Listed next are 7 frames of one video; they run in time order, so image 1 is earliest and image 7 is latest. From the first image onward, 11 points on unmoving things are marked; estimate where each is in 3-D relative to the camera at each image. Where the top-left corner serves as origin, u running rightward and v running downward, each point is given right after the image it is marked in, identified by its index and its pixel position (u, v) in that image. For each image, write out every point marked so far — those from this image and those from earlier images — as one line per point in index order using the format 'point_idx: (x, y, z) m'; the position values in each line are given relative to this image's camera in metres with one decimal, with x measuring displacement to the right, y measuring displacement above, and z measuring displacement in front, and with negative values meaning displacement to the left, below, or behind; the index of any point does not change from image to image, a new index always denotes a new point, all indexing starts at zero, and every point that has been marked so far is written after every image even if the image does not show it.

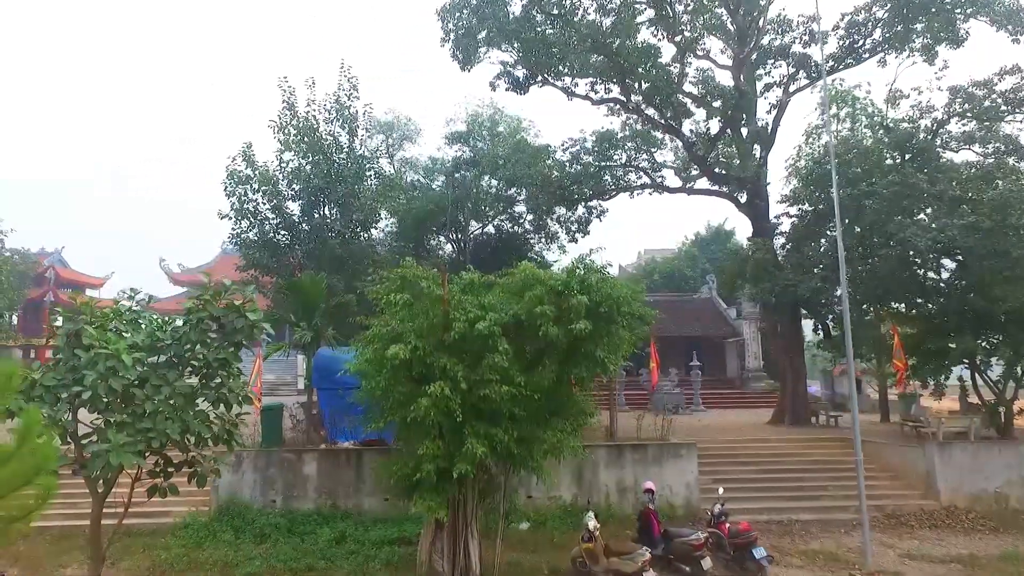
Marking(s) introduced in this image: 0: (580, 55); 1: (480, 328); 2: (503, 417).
0: (+3.6, +8.5, +16.3) m
1: (-0.4, -0.5, +5.9) m
2: (-0.1, -1.8, +6.3) m
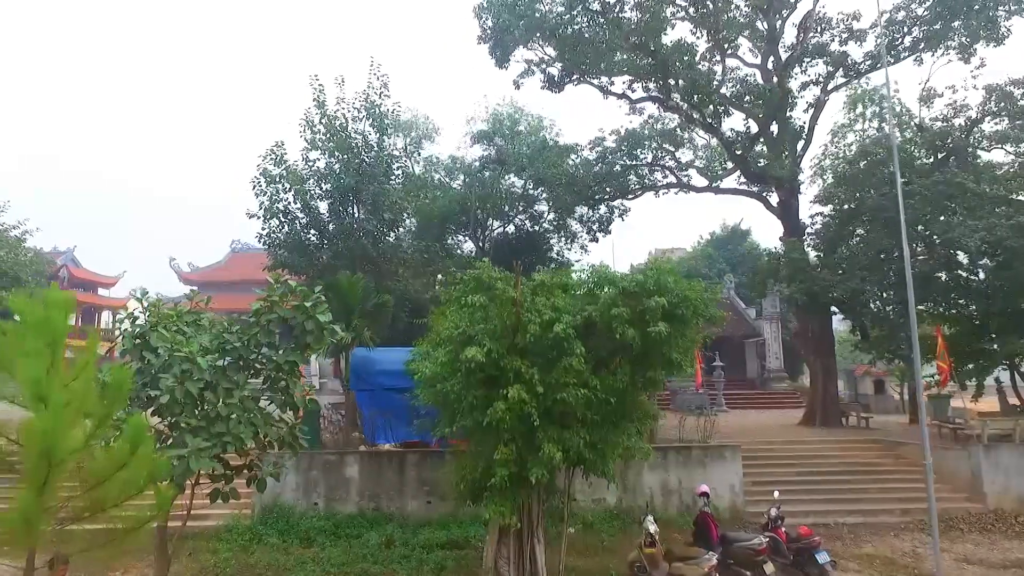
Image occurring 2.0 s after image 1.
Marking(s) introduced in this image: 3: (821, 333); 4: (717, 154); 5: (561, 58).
0: (+4.6, +8.5, +16.2) m
1: (+0.6, -0.6, +5.8) m
2: (+0.9, -1.9, +6.2) m
3: (+11.6, -1.7, +16.4) m
4: (+9.4, +5.8, +18.3) m
5: (+2.7, +8.6, +16.6) m
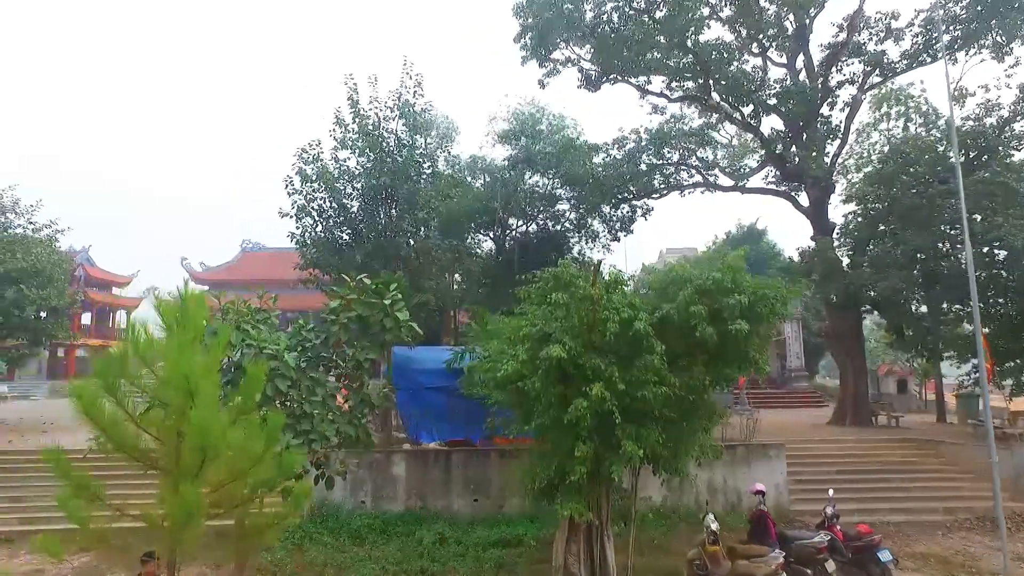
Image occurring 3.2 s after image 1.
0: (+5.6, +8.5, +16.2) m
1: (+1.7, -0.5, +5.8) m
2: (+2.0, -1.8, +6.2) m
3: (+12.6, -1.7, +16.4) m
4: (+10.5, +5.9, +18.3) m
5: (+3.7, +8.6, +16.6) m
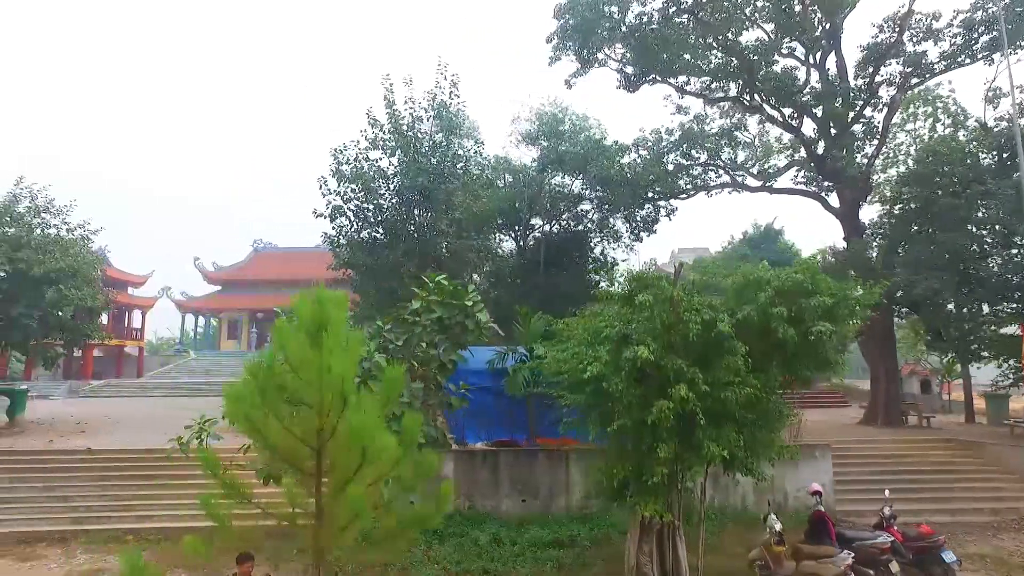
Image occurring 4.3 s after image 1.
0: (+6.8, +8.5, +16.2) m
1: (+2.8, -0.6, +5.8) m
2: (+3.1, -1.8, +6.2) m
3: (+13.7, -1.7, +16.4) m
4: (+11.6, +5.8, +18.3) m
5: (+4.9, +8.6, +16.6) m
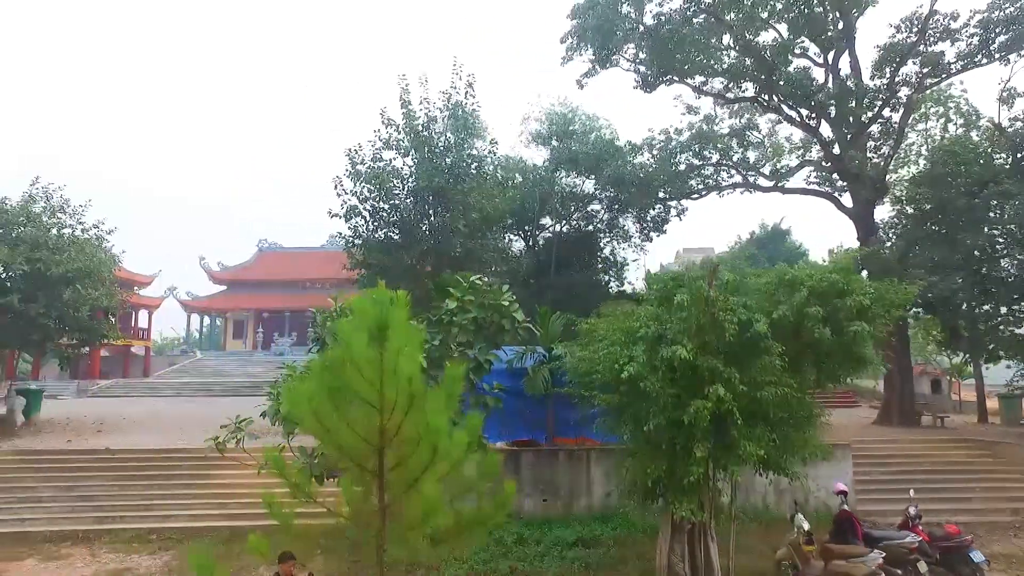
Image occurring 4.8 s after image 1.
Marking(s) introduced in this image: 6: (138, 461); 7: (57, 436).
0: (+7.3, +8.5, +16.2) m
1: (+3.3, -0.6, +5.8) m
2: (+3.6, -1.8, +6.2) m
3: (+14.2, -1.7, +16.4) m
4: (+12.1, +5.8, +18.3) m
5: (+5.3, +8.6, +16.6) m
6: (-10.6, -4.9, +12.6) m
7: (-15.2, -4.9, +14.8) m
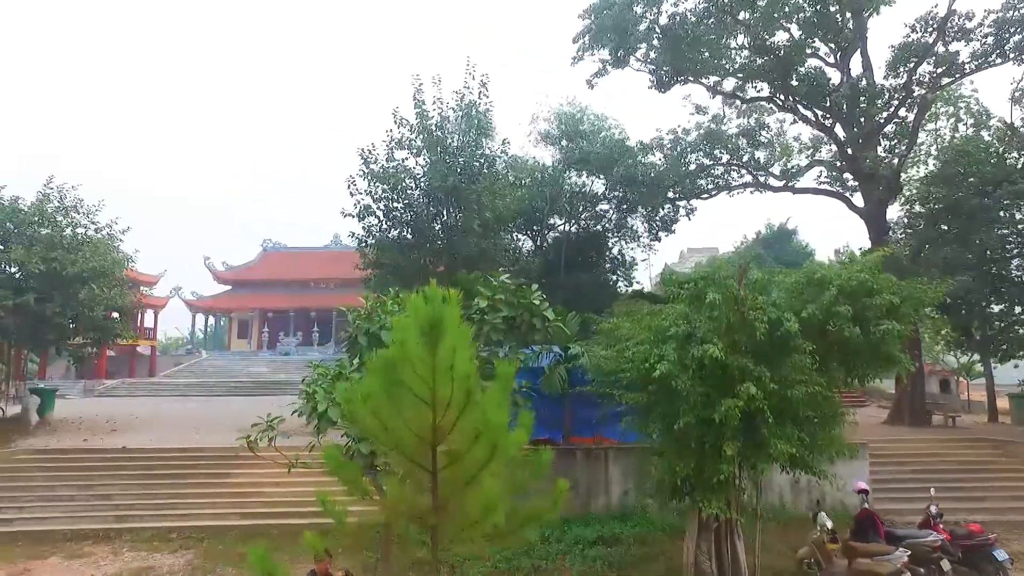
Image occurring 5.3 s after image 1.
0: (+7.7, +8.5, +16.2) m
1: (+3.7, -0.5, +5.8) m
2: (+4.0, -1.8, +6.2) m
3: (+14.6, -1.7, +16.4) m
4: (+12.5, +5.9, +18.3) m
5: (+5.8, +8.6, +16.6) m
6: (-10.2, -4.9, +12.6) m
7: (-14.7, -4.9, +14.8) m
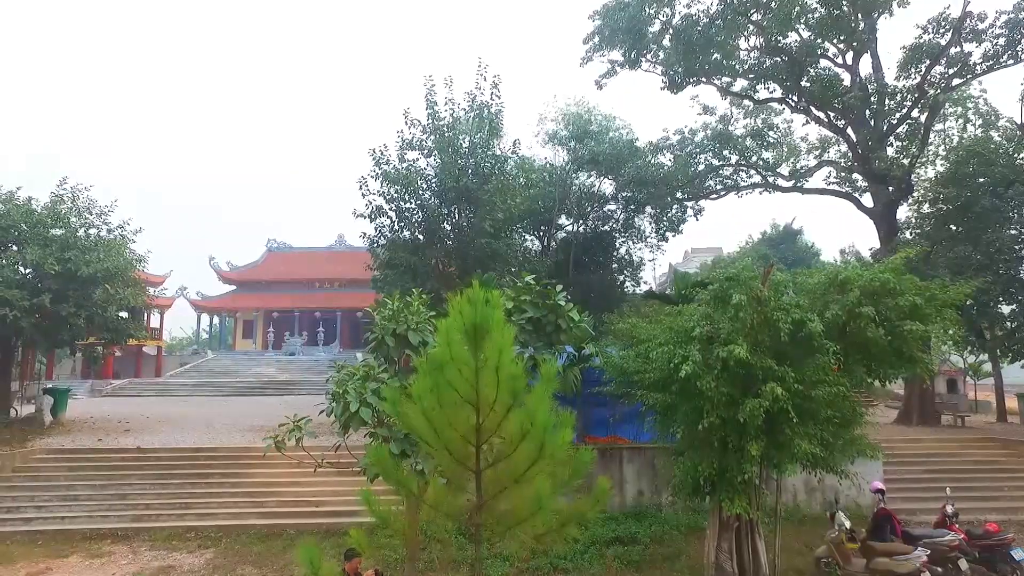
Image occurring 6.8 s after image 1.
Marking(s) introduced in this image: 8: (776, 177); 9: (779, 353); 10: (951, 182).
0: (+8.0, +8.5, +16.2) m
1: (+4.0, -0.6, +5.9) m
2: (+4.3, -1.8, +6.3) m
3: (+15.0, -1.7, +16.4) m
4: (+12.9, +5.8, +18.3) m
5: (+6.1, +8.6, +16.7) m
6: (-9.8, -4.9, +12.7) m
7: (-14.4, -4.9, +14.9) m
8: (+10.7, +4.5, +18.0) m
9: (+3.7, -0.9, +6.2) m
10: (+14.9, +3.6, +15.3) m
